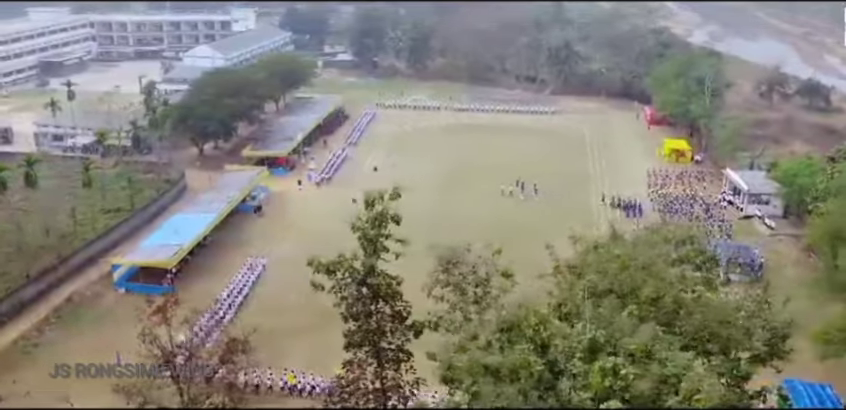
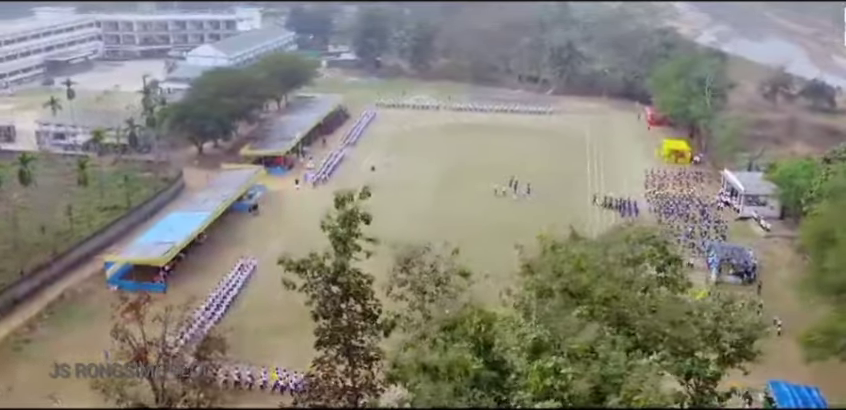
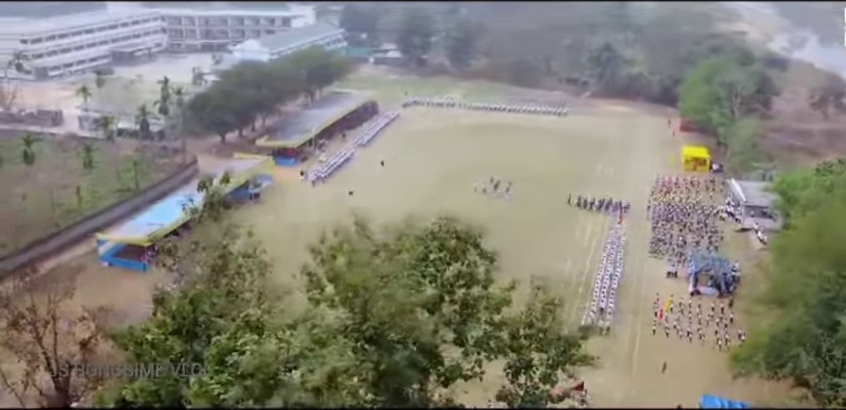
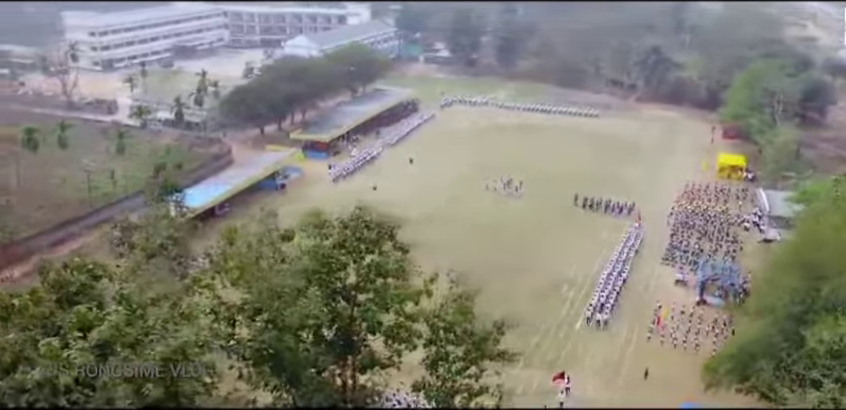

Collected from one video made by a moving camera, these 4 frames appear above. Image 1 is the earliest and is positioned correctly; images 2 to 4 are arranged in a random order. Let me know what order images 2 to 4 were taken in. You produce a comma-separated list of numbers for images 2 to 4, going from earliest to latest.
2, 3, 4
